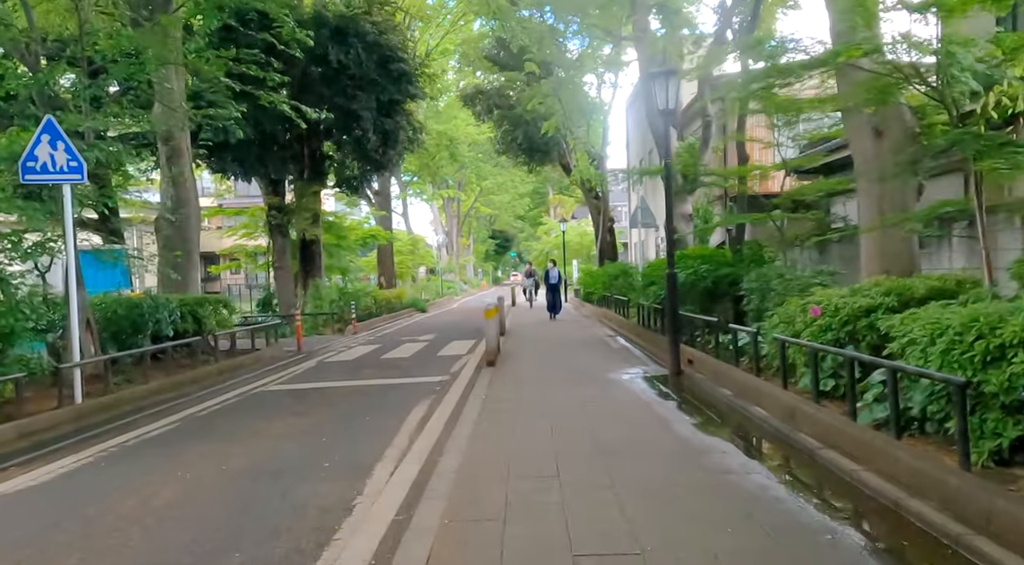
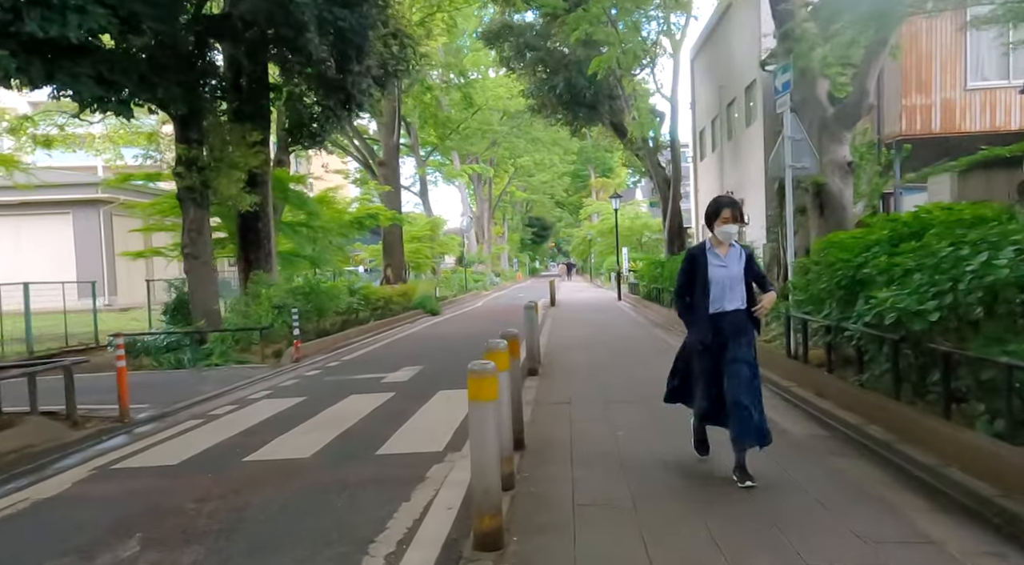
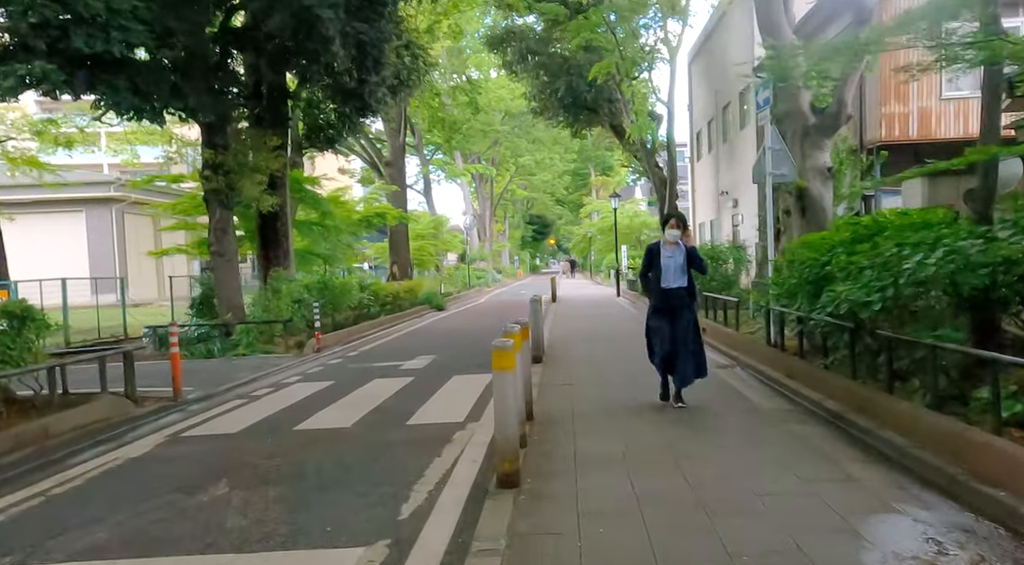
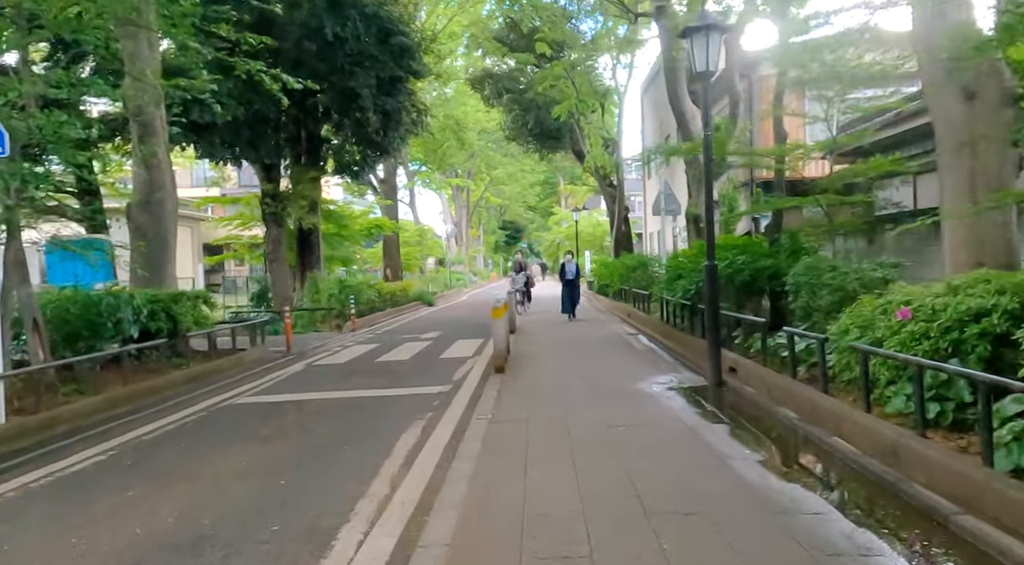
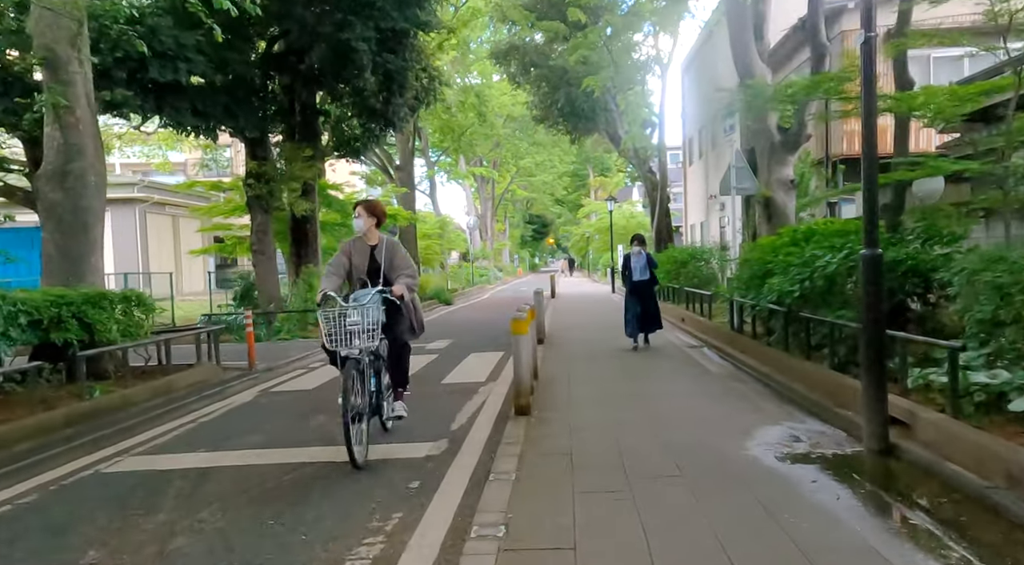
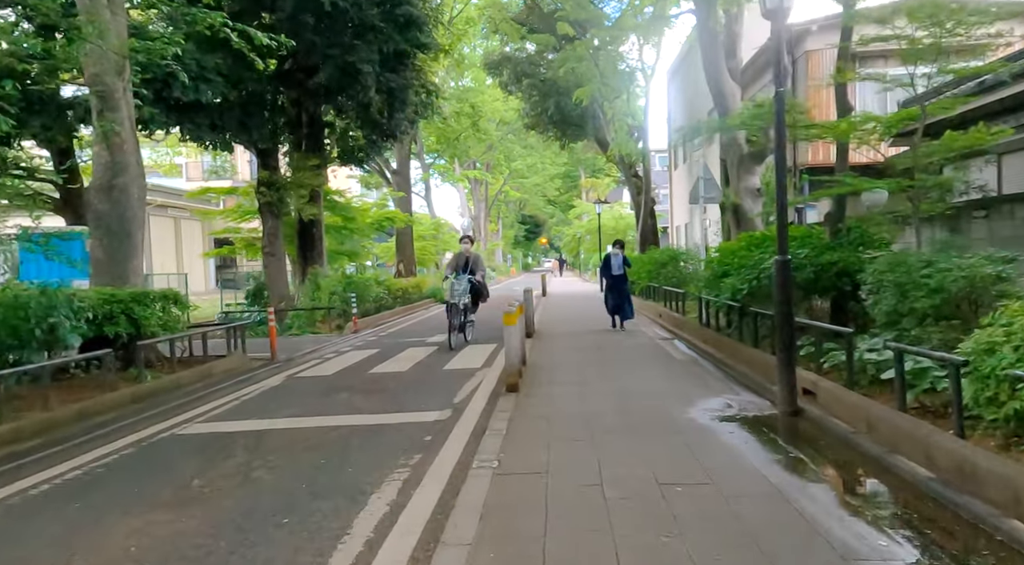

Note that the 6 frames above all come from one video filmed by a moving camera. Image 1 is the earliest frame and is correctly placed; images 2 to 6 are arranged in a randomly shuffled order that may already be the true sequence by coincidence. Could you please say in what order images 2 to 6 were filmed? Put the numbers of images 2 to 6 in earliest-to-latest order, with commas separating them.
4, 6, 5, 3, 2
